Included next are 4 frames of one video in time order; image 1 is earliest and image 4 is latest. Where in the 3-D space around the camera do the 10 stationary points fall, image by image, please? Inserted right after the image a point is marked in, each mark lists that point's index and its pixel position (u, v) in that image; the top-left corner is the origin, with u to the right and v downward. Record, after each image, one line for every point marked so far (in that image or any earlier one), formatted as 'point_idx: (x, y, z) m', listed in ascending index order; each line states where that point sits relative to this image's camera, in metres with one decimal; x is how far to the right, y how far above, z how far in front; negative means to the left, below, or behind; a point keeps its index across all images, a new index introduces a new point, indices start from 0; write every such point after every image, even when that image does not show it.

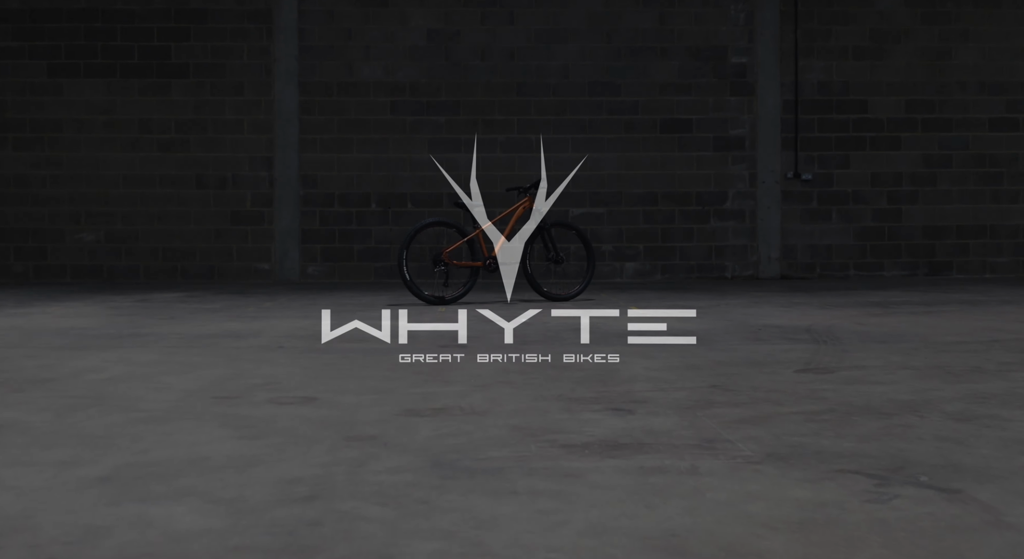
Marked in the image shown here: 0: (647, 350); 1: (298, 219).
0: (+0.6, -0.3, +4.8) m
1: (-2.5, +0.7, +11.8) m
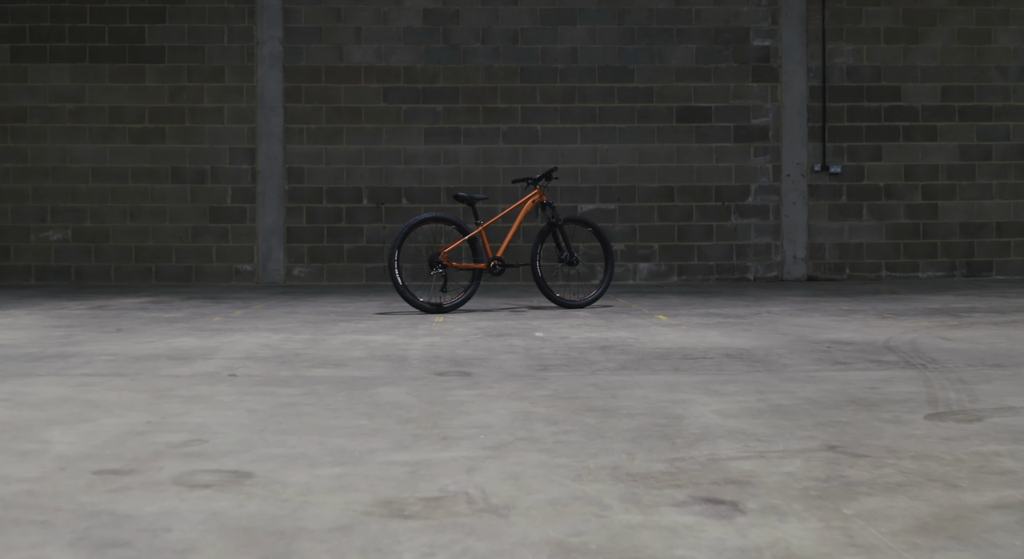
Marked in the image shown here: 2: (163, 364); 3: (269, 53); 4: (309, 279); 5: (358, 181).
0: (+0.7, -0.4, +3.7) m
1: (-2.4, +0.7, +10.8) m
2: (-1.5, -0.4, +4.3) m
3: (-2.6, +2.4, +10.7) m
4: (-2.2, 0.0, +10.8) m
5: (-1.6, +1.1, +10.8) m
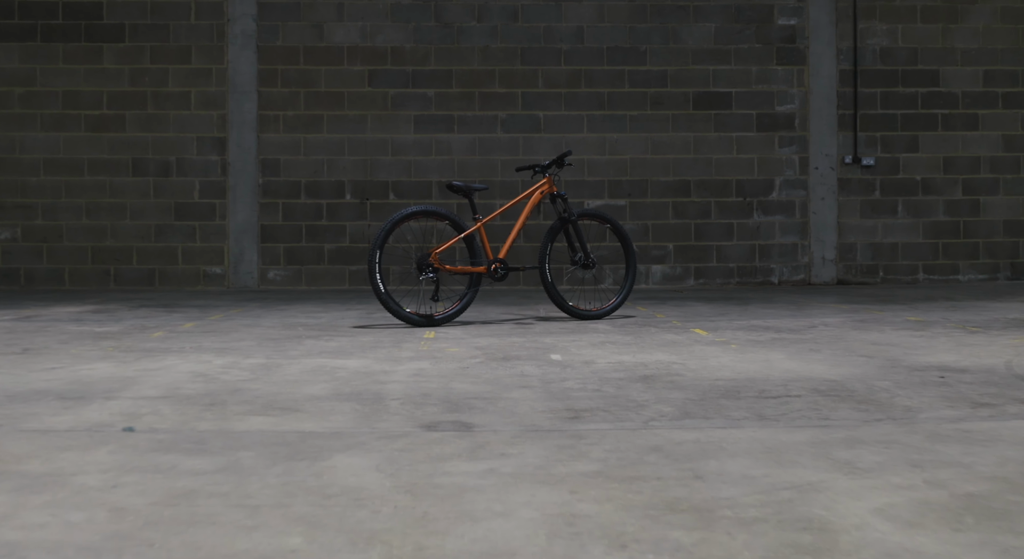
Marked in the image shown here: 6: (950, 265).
0: (+0.8, -0.4, +2.5) m
1: (-2.4, +0.6, +9.5) m
2: (-1.4, -0.4, +3.1) m
3: (-2.6, +2.4, +9.5) m
4: (-2.2, 0.0, +9.6) m
5: (-1.6, +1.0, +9.6) m
6: (+4.4, +0.1, +10.0) m
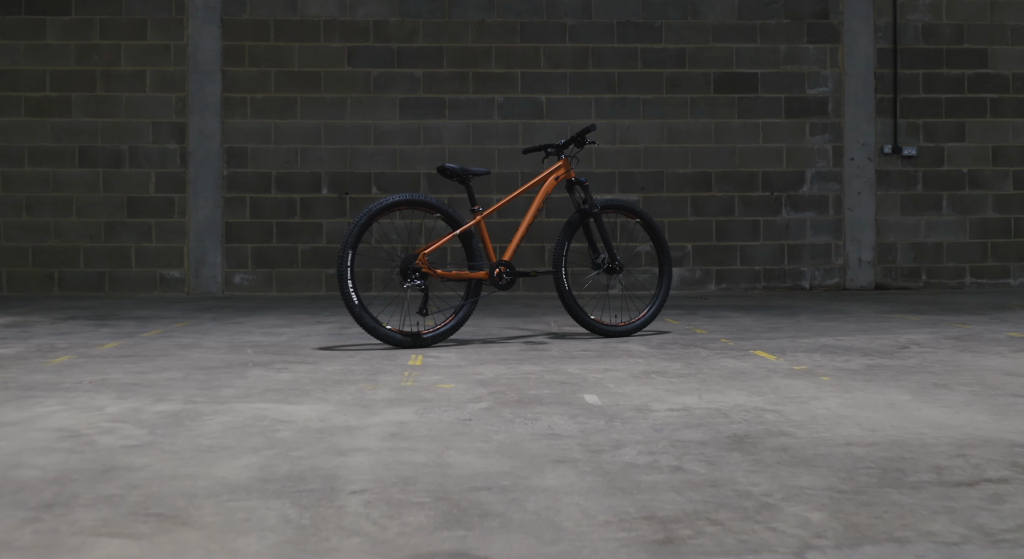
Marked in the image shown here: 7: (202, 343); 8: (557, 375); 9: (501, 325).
0: (+0.8, -0.4, +1.3) m
1: (-2.4, +0.6, +8.3) m
2: (-1.4, -0.4, +1.8) m
3: (-2.6, +2.3, +8.3) m
4: (-2.2, -0.1, +8.3) m
5: (-1.6, +1.0, +8.3) m
6: (+4.4, +0.1, +8.8) m
7: (-1.5, -0.3, +4.8) m
8: (+0.2, -0.3, +3.7) m
9: (-0.1, -0.2, +5.7) m
